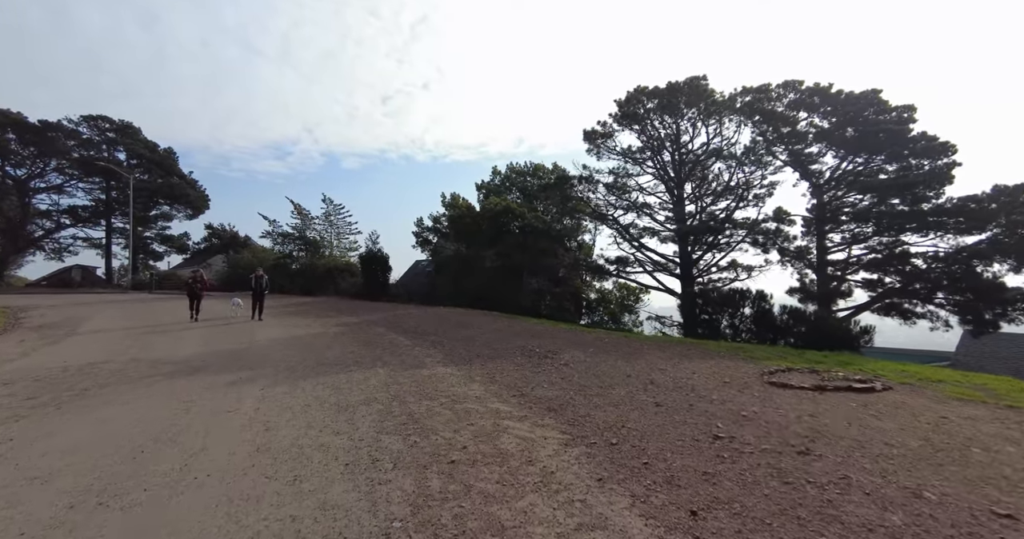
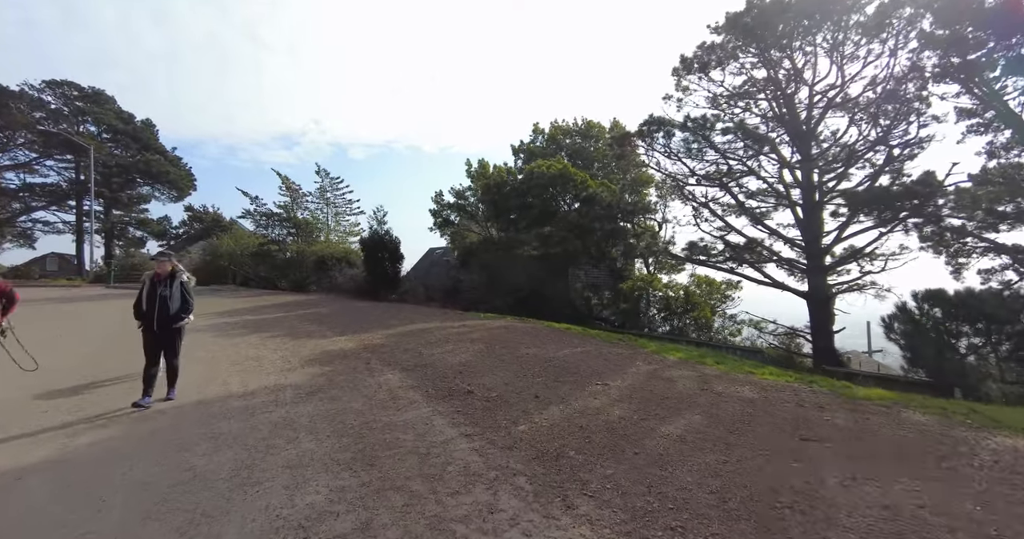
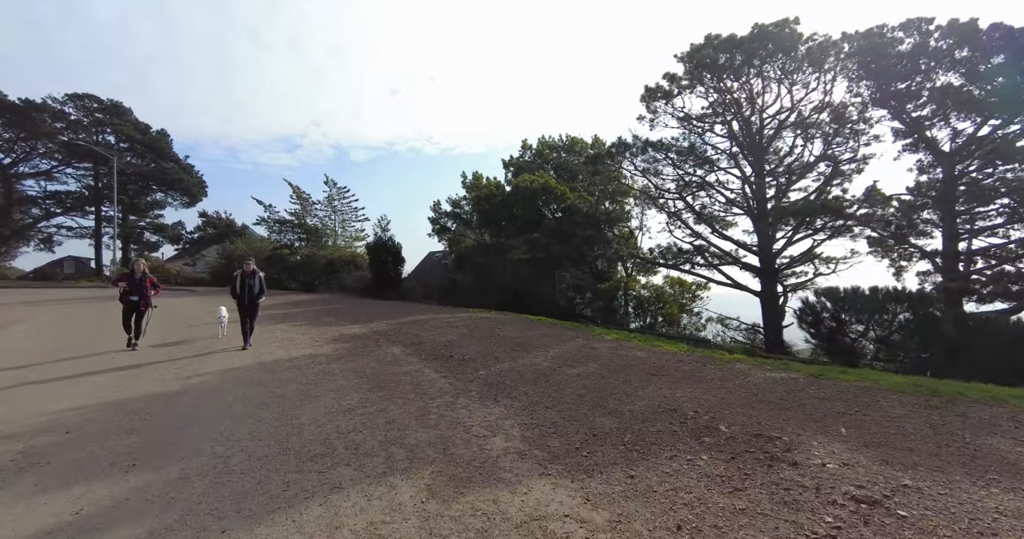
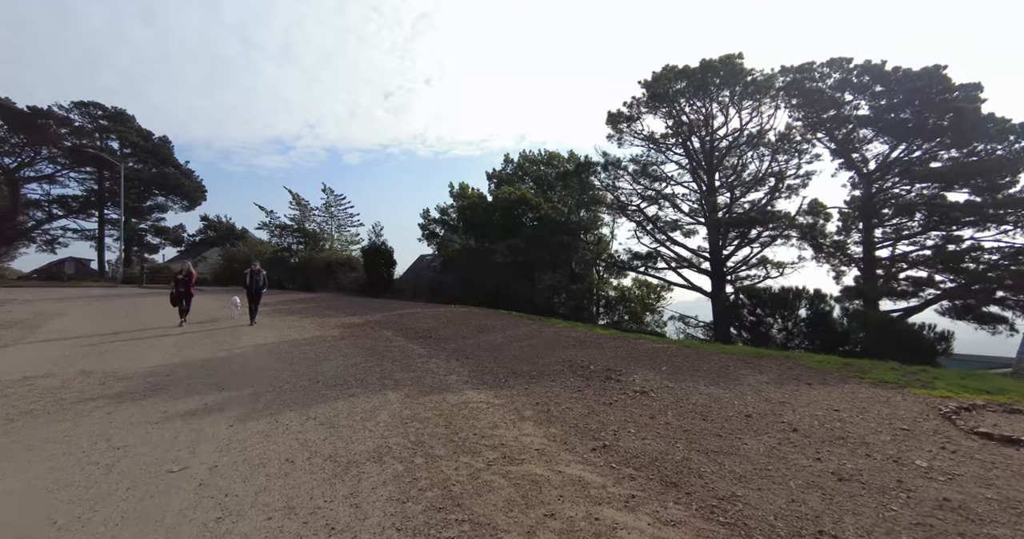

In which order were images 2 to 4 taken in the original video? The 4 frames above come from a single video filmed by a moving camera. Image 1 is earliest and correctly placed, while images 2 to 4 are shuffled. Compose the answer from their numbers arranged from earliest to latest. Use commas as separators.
4, 3, 2
